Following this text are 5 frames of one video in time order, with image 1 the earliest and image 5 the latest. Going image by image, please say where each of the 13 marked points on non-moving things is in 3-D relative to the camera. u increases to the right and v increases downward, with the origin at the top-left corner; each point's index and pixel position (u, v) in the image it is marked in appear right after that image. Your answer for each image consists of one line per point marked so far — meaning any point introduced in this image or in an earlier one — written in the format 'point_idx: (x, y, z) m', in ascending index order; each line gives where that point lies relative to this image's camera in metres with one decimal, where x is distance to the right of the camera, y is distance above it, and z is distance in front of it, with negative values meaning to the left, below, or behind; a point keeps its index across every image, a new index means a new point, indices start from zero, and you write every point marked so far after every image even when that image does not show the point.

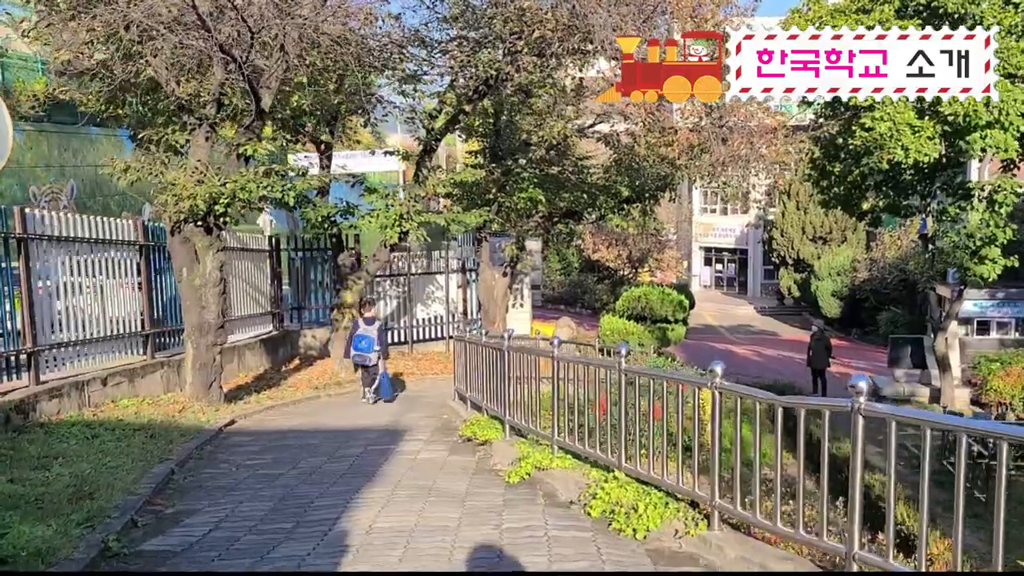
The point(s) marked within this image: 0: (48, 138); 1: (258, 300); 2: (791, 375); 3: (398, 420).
0: (-9.9, +3.2, +17.7) m
1: (-3.8, -0.2, +12.2) m
2: (+6.0, -1.9, +17.8) m
3: (-1.1, -1.2, +7.6) m
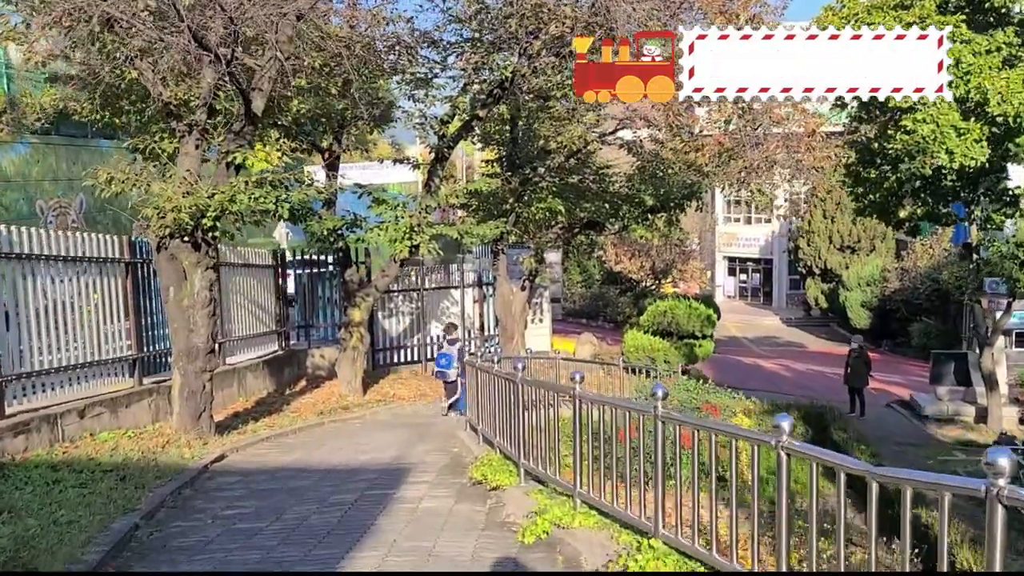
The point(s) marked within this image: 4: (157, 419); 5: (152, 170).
0: (-9.5, +2.9, +17.2) m
1: (-3.5, -0.4, +11.5) m
2: (+6.4, -2.1, +16.9) m
3: (-0.9, -1.4, +6.9) m
4: (-3.5, -1.3, +8.3) m
5: (-3.4, +1.1, +7.8) m
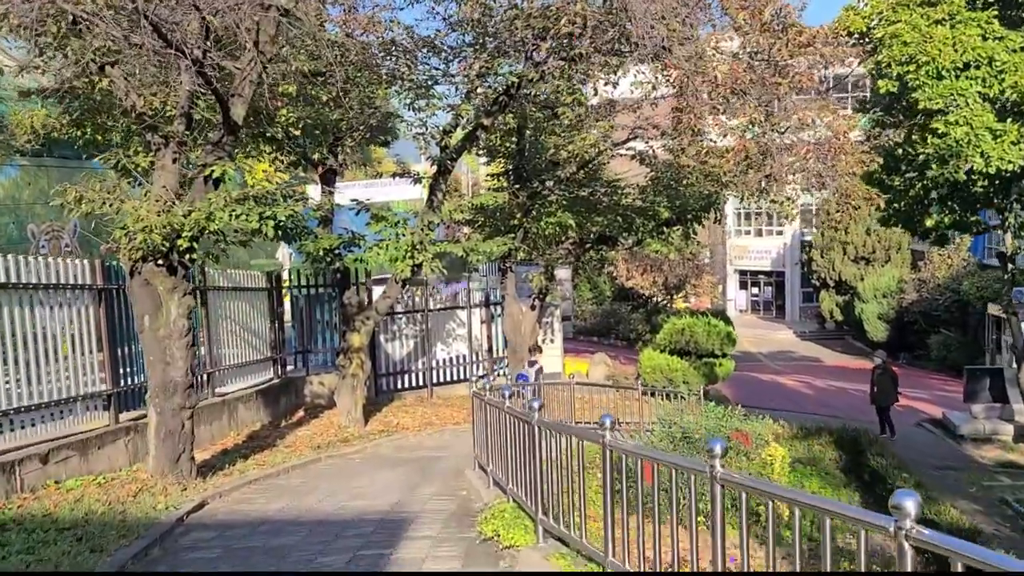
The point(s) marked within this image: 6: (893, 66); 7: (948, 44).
0: (-9.4, +2.3, +16.6) m
1: (-3.4, -0.8, +10.8) m
2: (+6.6, -2.4, +16.1) m
3: (-0.8, -1.6, +6.2) m
4: (-3.4, -1.6, +7.5) m
5: (-3.4, +0.9, +7.2) m
6: (+5.1, +3.0, +11.0) m
7: (+5.7, +3.2, +10.7) m
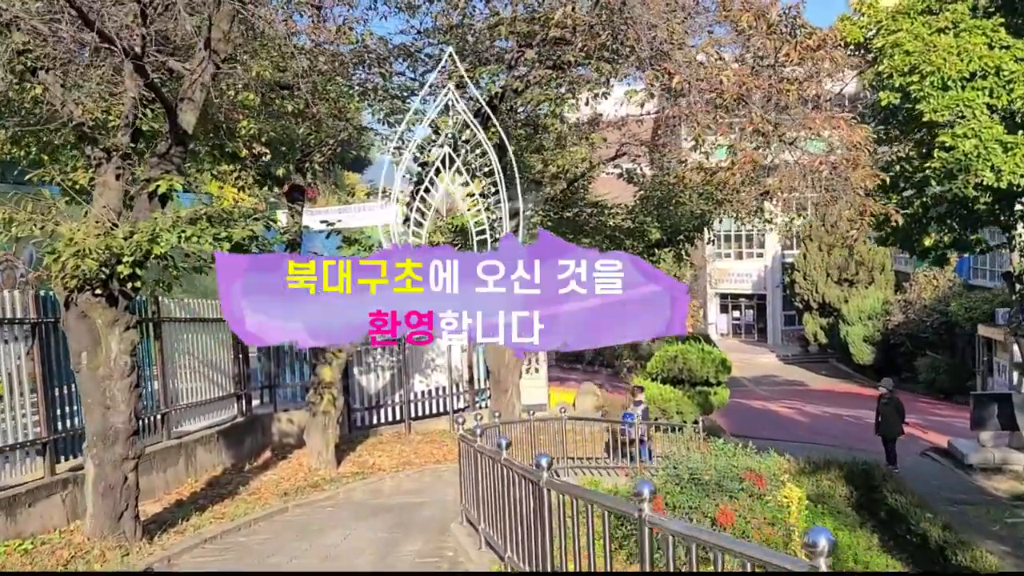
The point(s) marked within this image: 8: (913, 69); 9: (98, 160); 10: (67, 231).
0: (-9.8, +1.7, +15.6) m
1: (-3.6, -1.1, +9.9) m
2: (+6.3, -2.8, +15.4) m
3: (-0.8, -1.8, +5.3) m
4: (-3.5, -1.8, +6.6) m
5: (-3.4, +0.6, +6.3) m
6: (+4.9, +2.7, +10.5) m
7: (+5.5, +2.9, +10.2) m
8: (+5.0, +2.7, +10.3) m
9: (-3.0, +1.0, +6.1) m
10: (-3.0, +0.4, +5.6) m
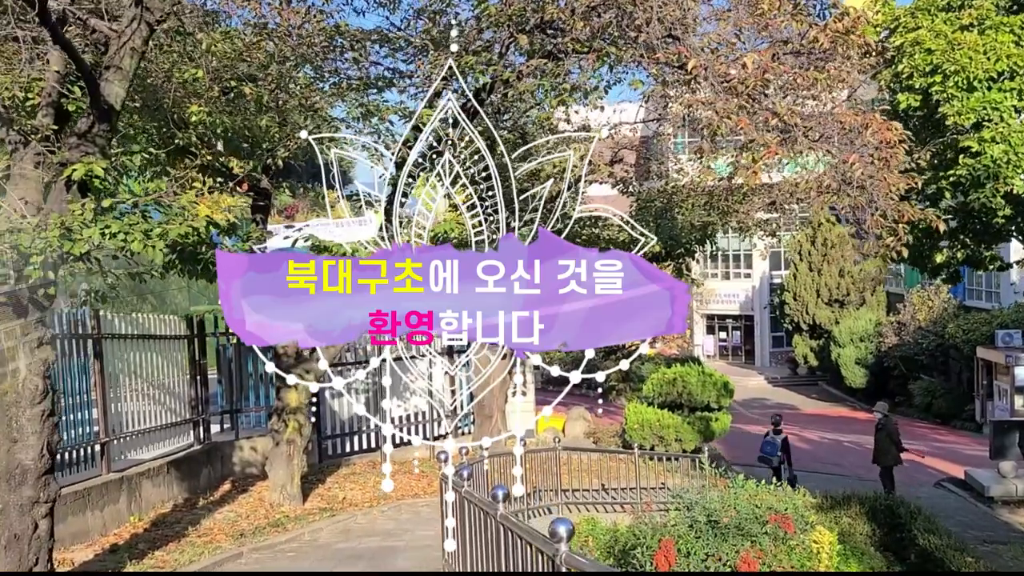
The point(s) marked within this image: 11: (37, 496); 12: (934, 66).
0: (-10.0, +1.5, +14.5) m
1: (-3.7, -1.3, +8.9) m
2: (+6.0, -3.2, +14.5) m
3: (-0.9, -1.8, +4.3) m
4: (-3.6, -1.9, +5.6) m
5: (-3.5, +0.6, +5.3) m
6: (+4.7, +2.5, +9.7) m
7: (+5.3, +2.7, +9.5) m
8: (+4.9, +2.5, +9.6) m
9: (-3.1, +0.9, +5.1) m
10: (-3.1, +0.3, +4.6) m
11: (-2.9, -1.3, +5.0) m
12: (+4.9, +2.6, +9.6) m
